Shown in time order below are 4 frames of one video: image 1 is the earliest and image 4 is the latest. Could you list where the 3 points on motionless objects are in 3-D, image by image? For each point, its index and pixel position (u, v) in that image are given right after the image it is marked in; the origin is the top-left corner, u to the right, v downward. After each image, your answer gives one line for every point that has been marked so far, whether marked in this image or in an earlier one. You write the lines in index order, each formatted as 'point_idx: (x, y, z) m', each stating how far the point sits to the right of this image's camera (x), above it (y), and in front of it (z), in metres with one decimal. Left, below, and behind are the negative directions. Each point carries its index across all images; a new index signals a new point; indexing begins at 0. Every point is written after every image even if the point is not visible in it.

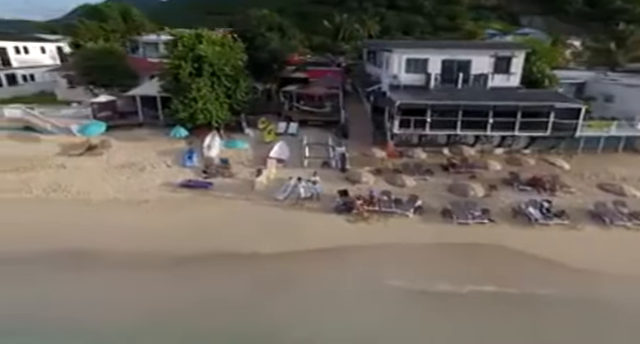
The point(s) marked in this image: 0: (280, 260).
0: (-1.8, -4.1, +16.7) m
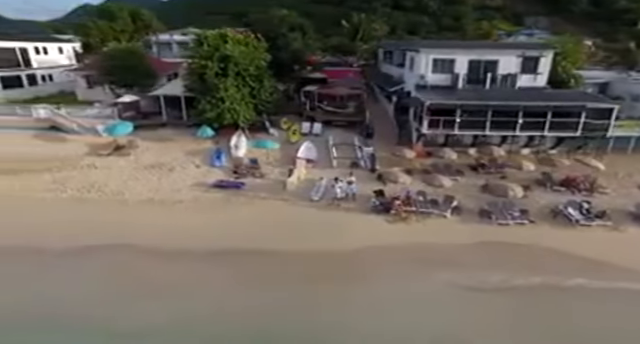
0: (+0.2, -4.1, +16.6) m
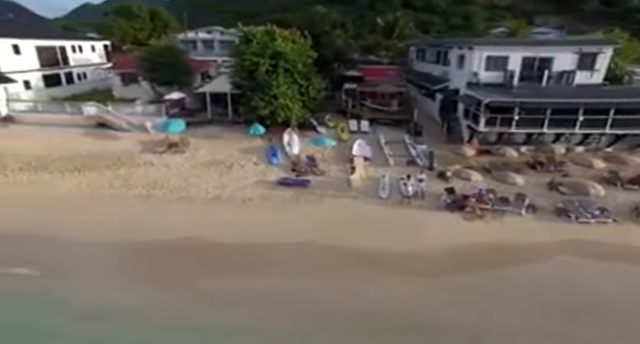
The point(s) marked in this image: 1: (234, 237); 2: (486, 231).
0: (+4.1, -4.0, +16.3) m
1: (-4.4, -3.2, +17.6) m
2: (+8.4, -3.0, +18.0) m
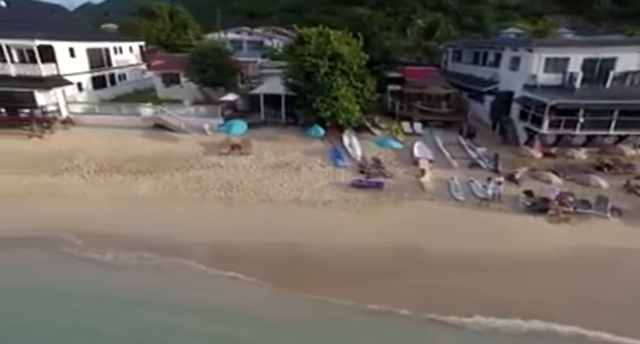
0: (+8.5, -4.1, +16.2) m
1: (0.0, -3.3, +17.6) m
2: (+12.8, -3.1, +17.8) m
